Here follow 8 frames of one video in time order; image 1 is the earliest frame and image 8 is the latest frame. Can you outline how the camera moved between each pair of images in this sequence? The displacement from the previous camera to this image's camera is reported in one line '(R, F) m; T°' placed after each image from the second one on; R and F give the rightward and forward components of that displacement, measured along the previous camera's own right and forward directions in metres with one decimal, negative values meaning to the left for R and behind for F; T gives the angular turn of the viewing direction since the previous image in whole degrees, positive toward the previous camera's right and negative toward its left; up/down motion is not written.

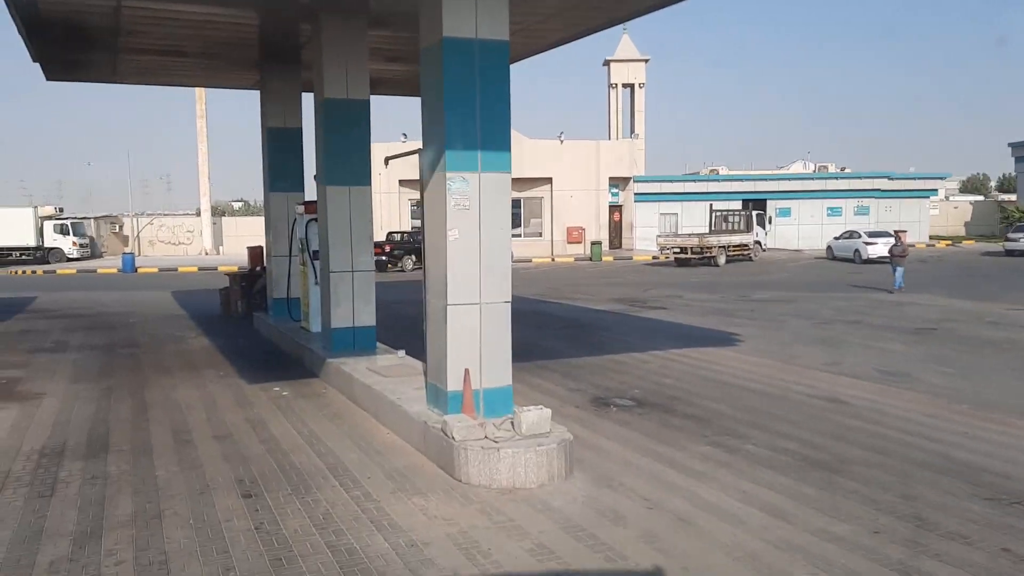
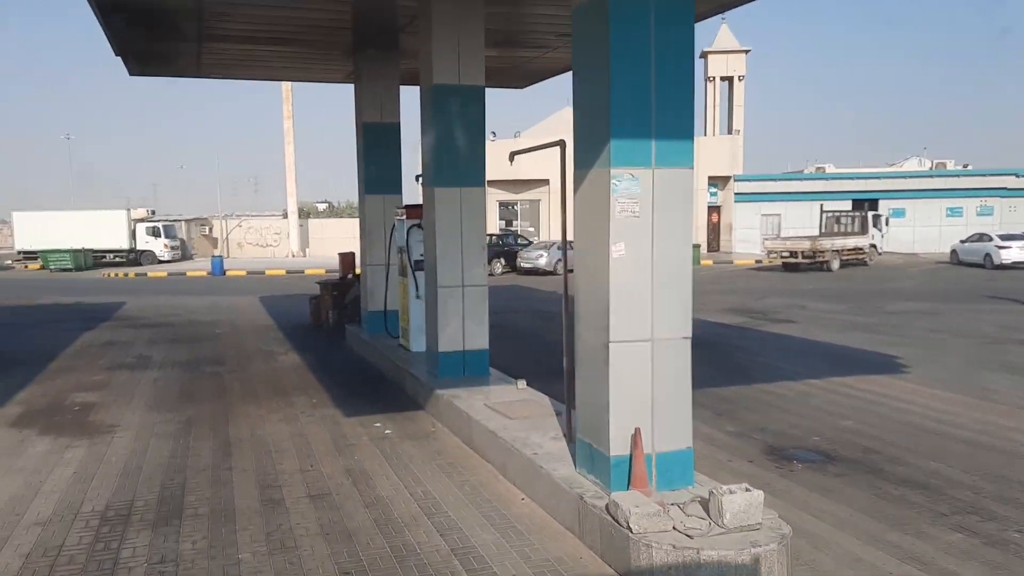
(-0.7, +1.6) m; -5°
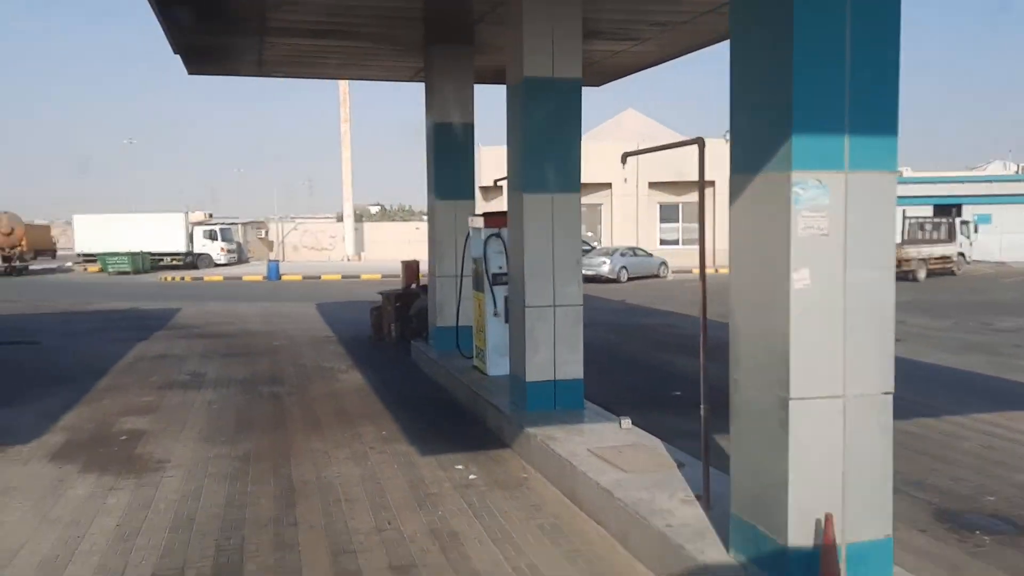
(-0.5, +1.2) m; -3°
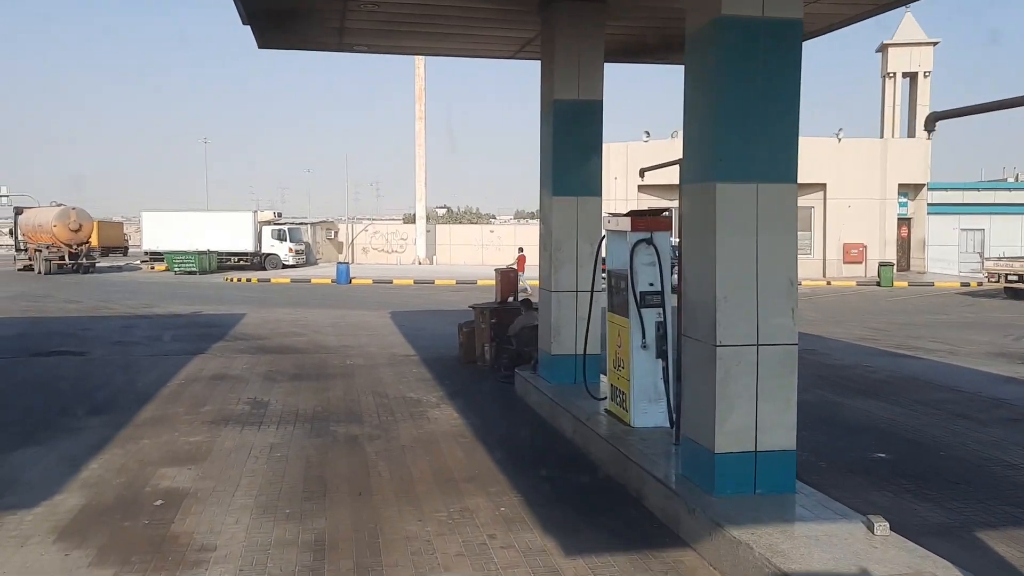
(-0.8, +2.4) m; -4°
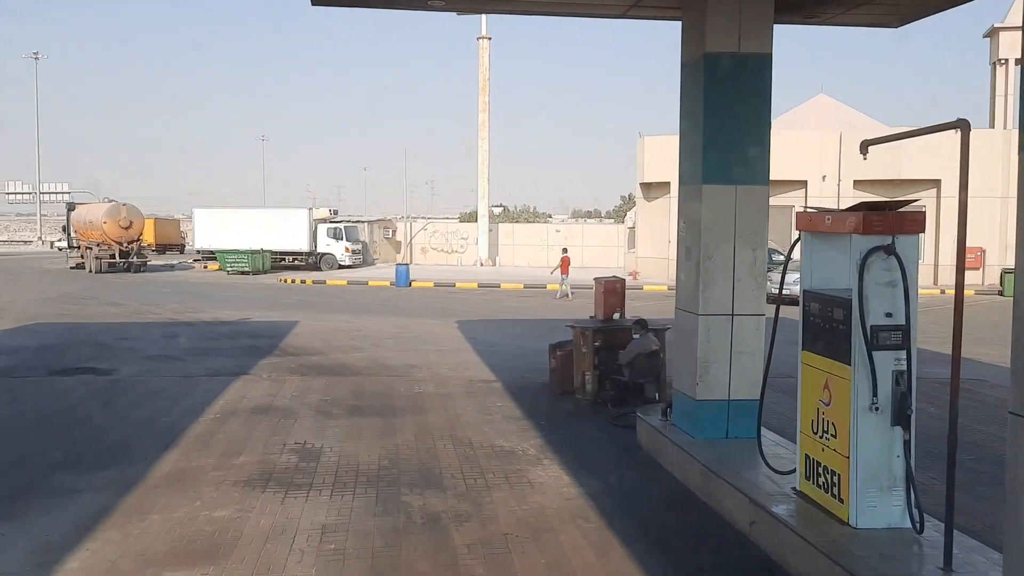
(-0.7, +2.4) m; -3°
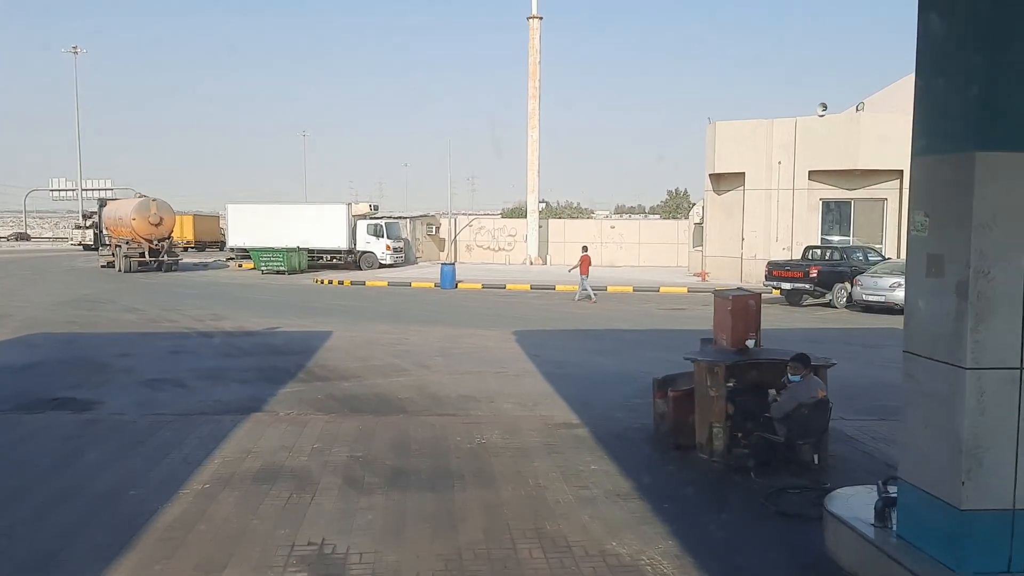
(-0.5, +2.8) m; -3°
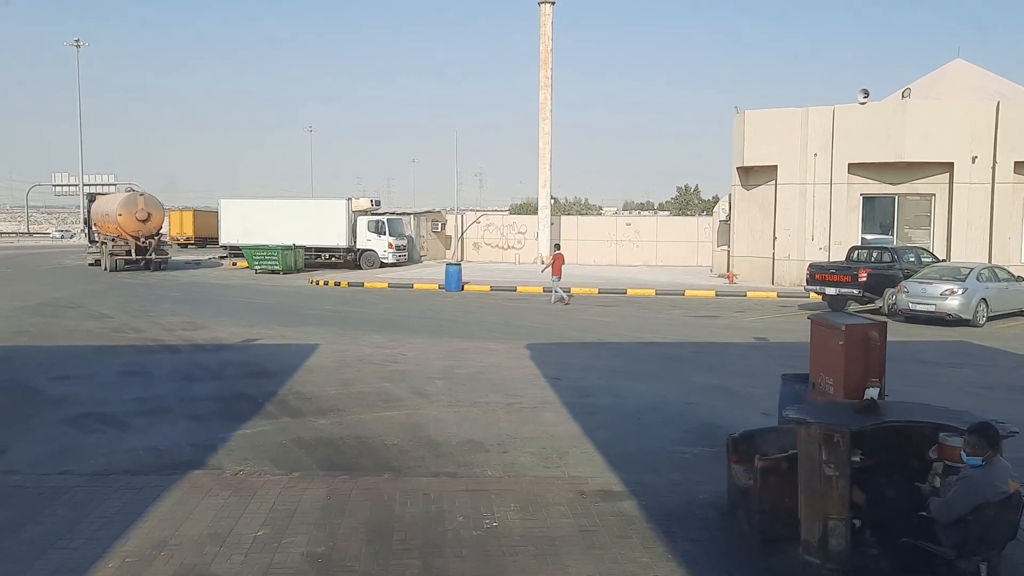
(-0.1, +2.3) m; 0°
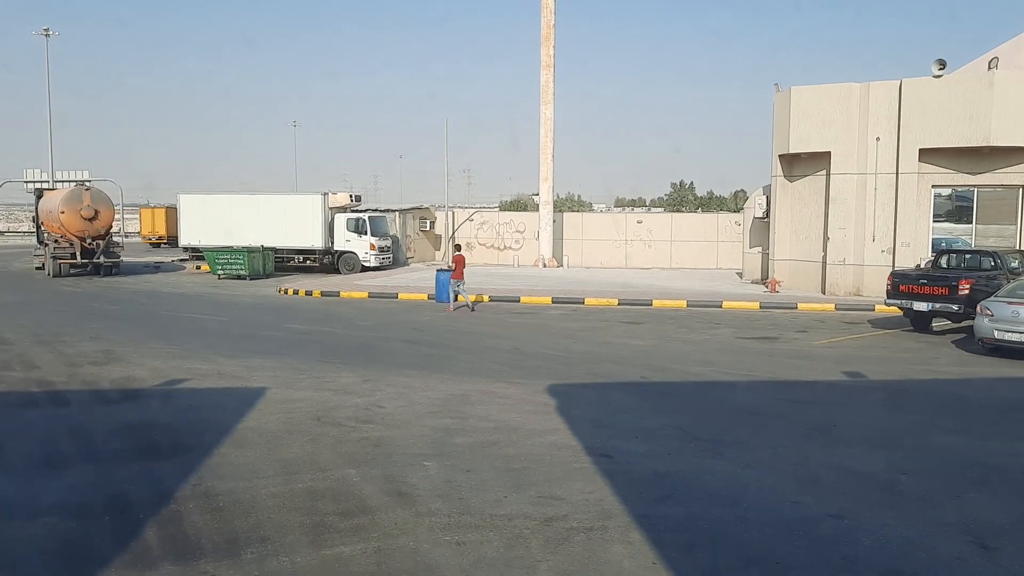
(-0.4, +4.1) m; +1°
